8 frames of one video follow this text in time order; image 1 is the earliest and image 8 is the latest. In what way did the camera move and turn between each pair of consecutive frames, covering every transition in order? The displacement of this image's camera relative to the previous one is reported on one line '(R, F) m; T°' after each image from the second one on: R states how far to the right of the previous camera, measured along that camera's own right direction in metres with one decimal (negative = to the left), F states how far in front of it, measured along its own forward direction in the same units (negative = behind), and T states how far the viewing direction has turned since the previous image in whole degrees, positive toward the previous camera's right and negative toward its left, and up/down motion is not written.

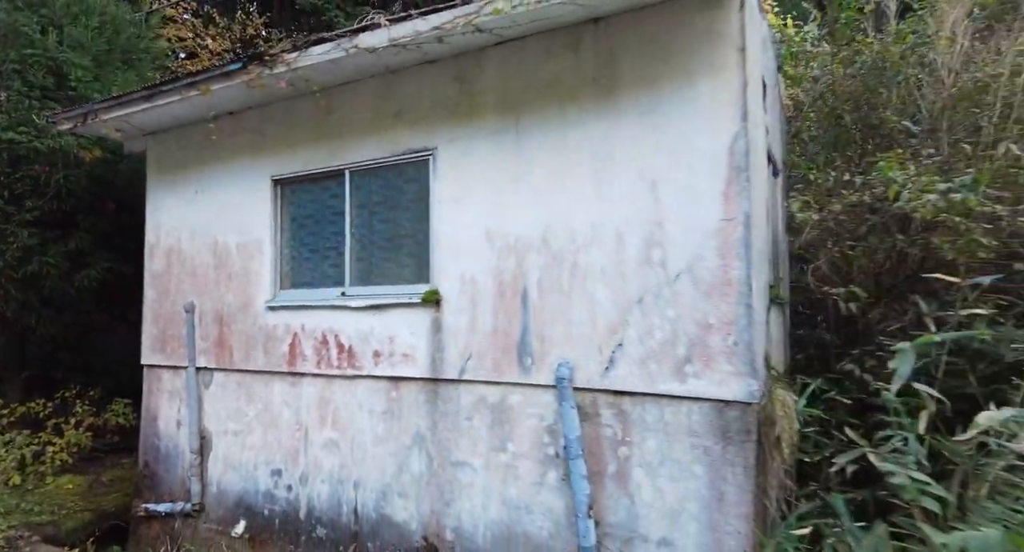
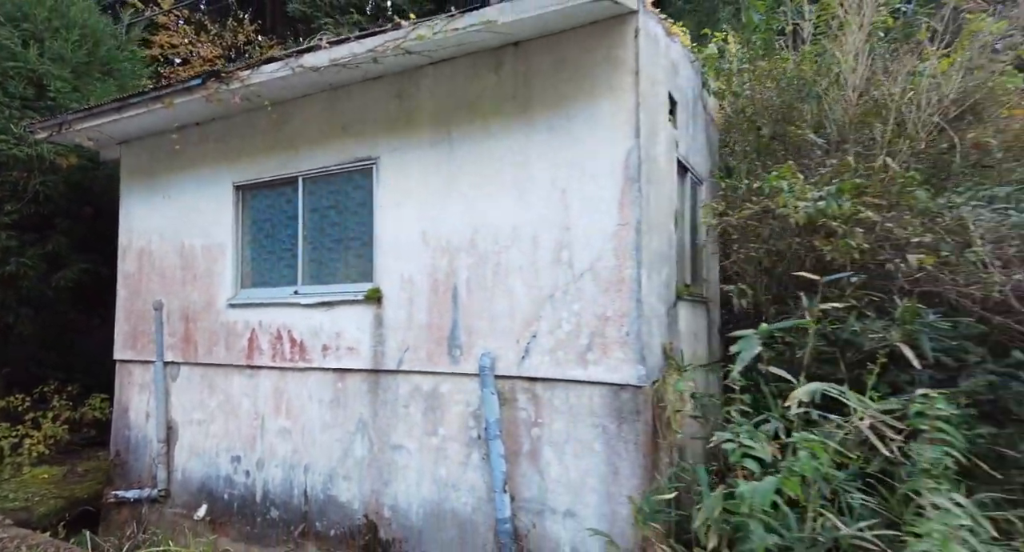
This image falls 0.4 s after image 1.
(+0.3, -0.3) m; 0°
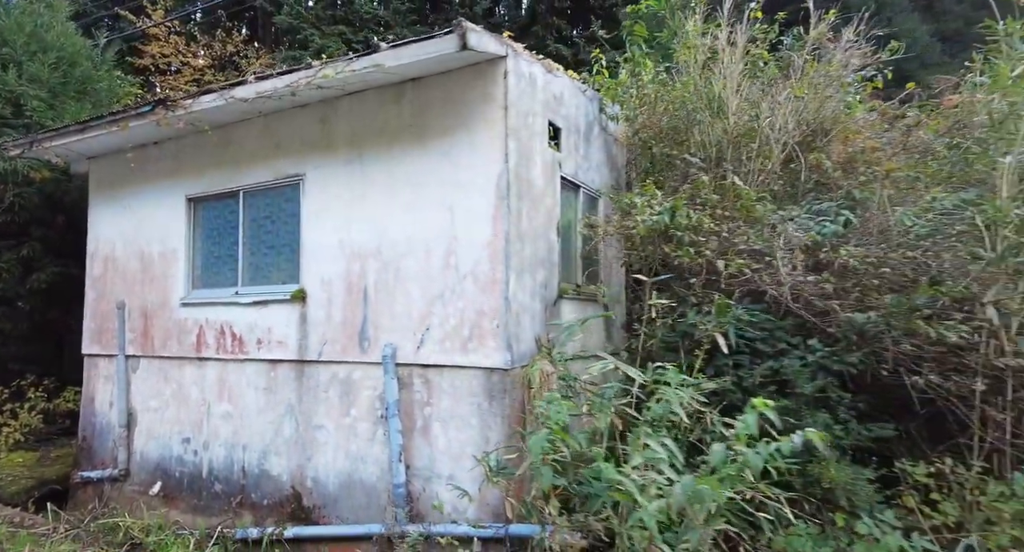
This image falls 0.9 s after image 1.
(+0.6, -0.6) m; 0°
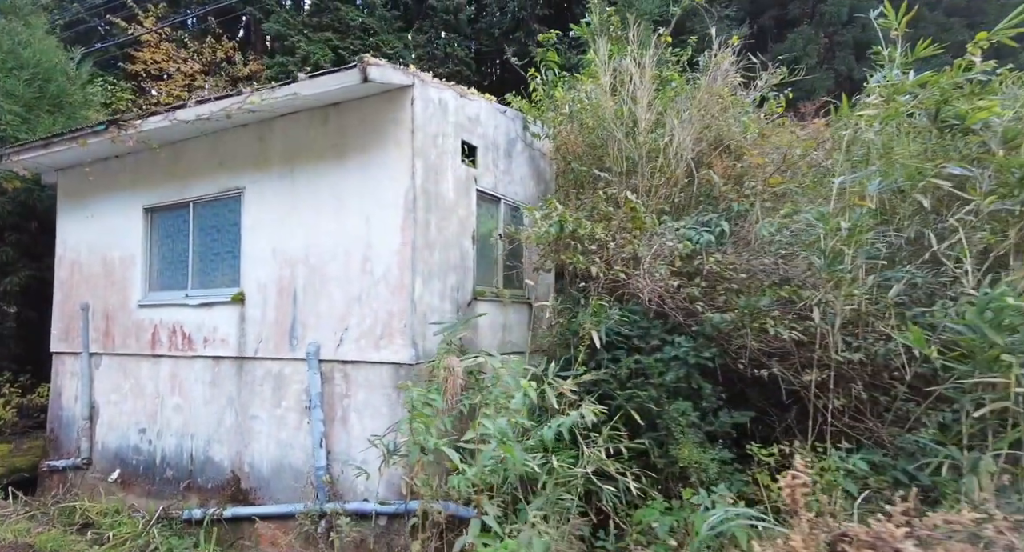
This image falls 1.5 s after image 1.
(+0.6, -0.4) m; 0°
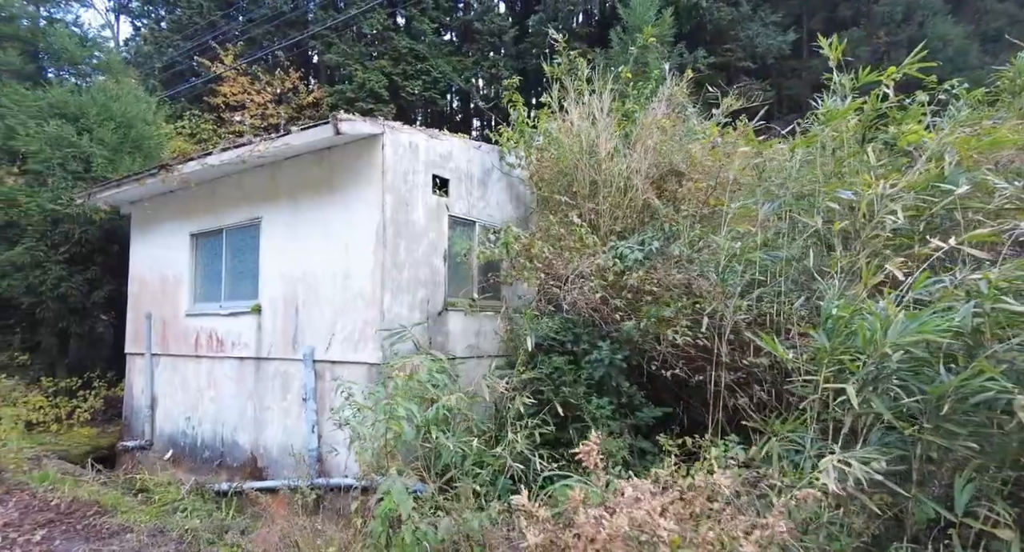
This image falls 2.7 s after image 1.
(+0.9, -0.7) m; -7°
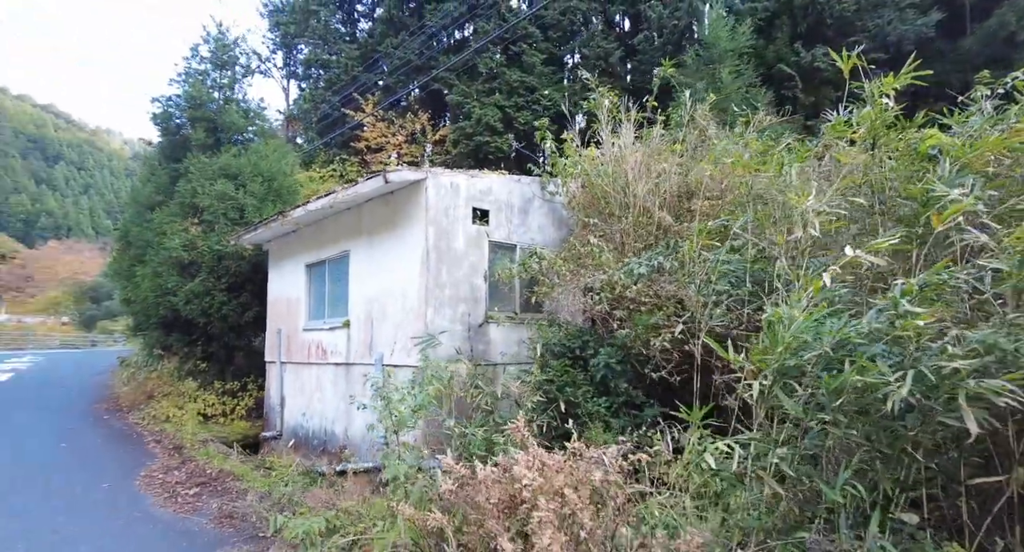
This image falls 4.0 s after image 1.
(+1.2, -0.7) m; -14°
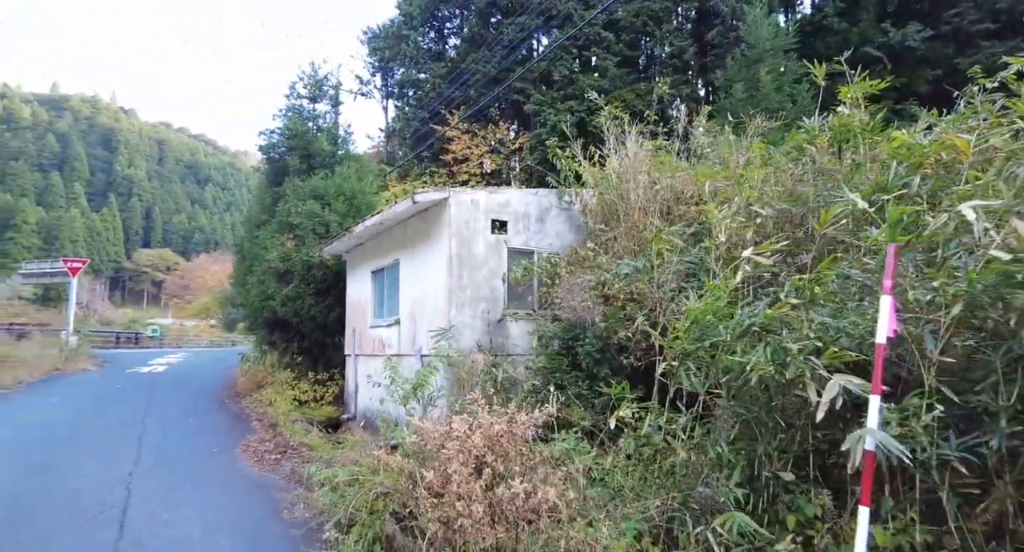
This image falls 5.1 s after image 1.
(+1.1, -0.9) m; -10°
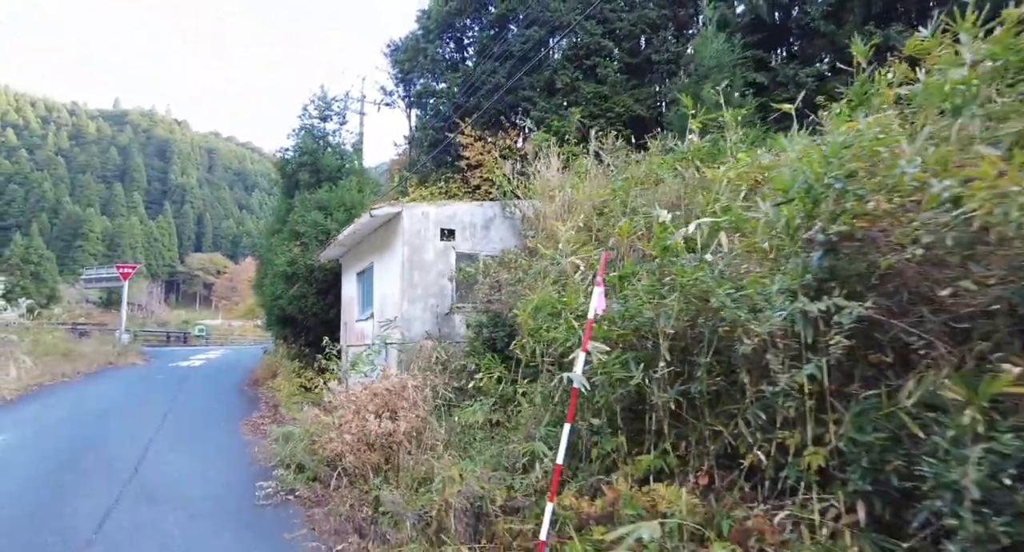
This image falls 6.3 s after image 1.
(+1.3, -1.4) m; -4°
